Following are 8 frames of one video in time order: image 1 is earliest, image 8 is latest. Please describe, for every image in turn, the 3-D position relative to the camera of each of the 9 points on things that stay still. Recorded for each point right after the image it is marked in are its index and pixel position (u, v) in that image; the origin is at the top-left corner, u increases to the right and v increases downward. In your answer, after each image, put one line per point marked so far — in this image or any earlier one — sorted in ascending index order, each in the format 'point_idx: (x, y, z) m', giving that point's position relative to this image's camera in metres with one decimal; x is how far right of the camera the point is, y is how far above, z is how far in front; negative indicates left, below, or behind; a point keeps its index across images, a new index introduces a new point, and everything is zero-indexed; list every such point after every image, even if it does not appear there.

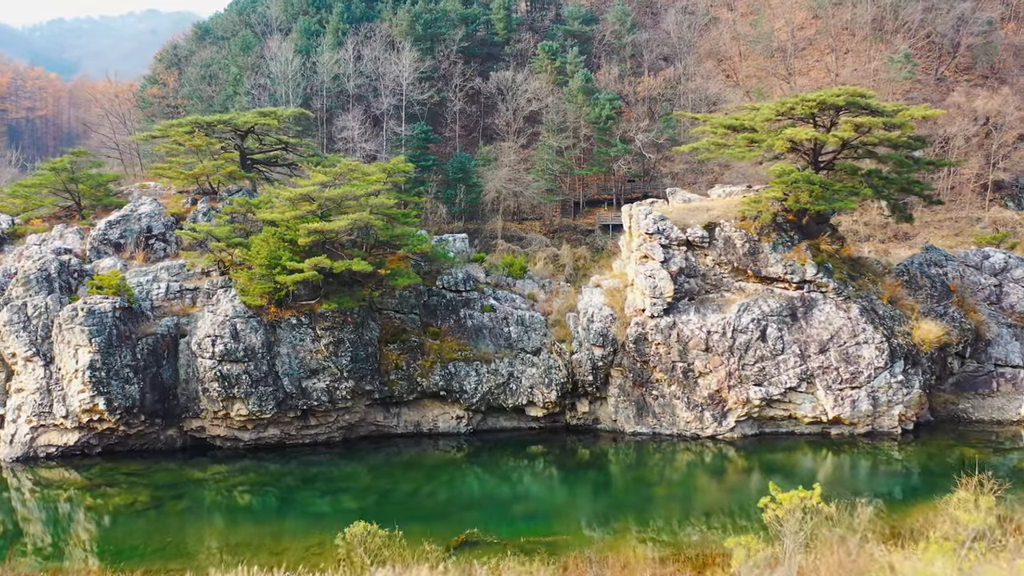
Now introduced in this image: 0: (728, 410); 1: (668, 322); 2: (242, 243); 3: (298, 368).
0: (+3.6, -2.0, +19.5) m
1: (+2.6, -0.6, +19.9) m
2: (-4.5, +0.8, +19.8) m
3: (-3.5, -1.3, +19.1) m
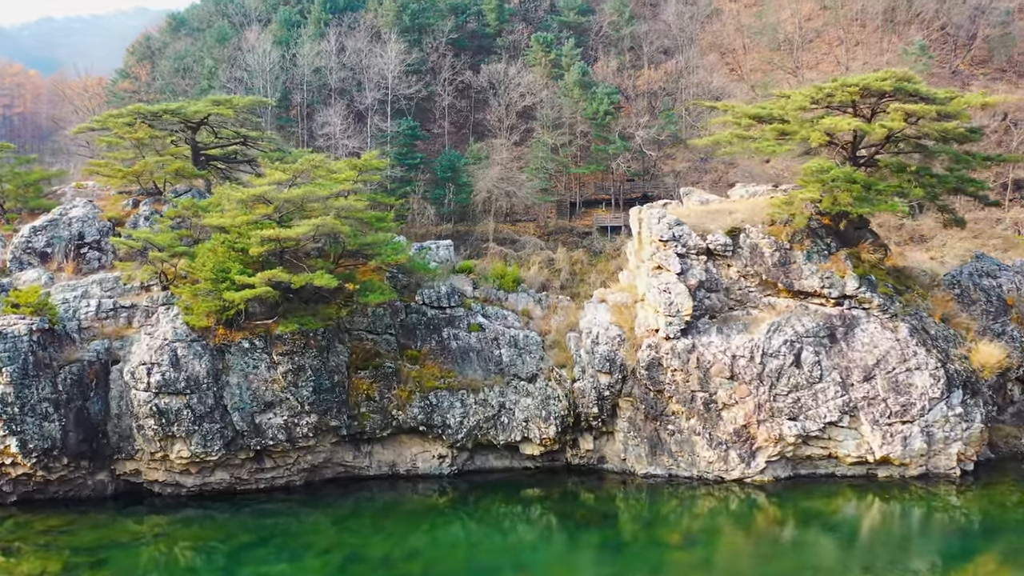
0: (+3.5, -2.3, +16.6) m
1: (+2.5, -0.8, +17.0) m
2: (-4.7, +0.5, +16.9) m
3: (-3.6, -1.6, +16.2) m
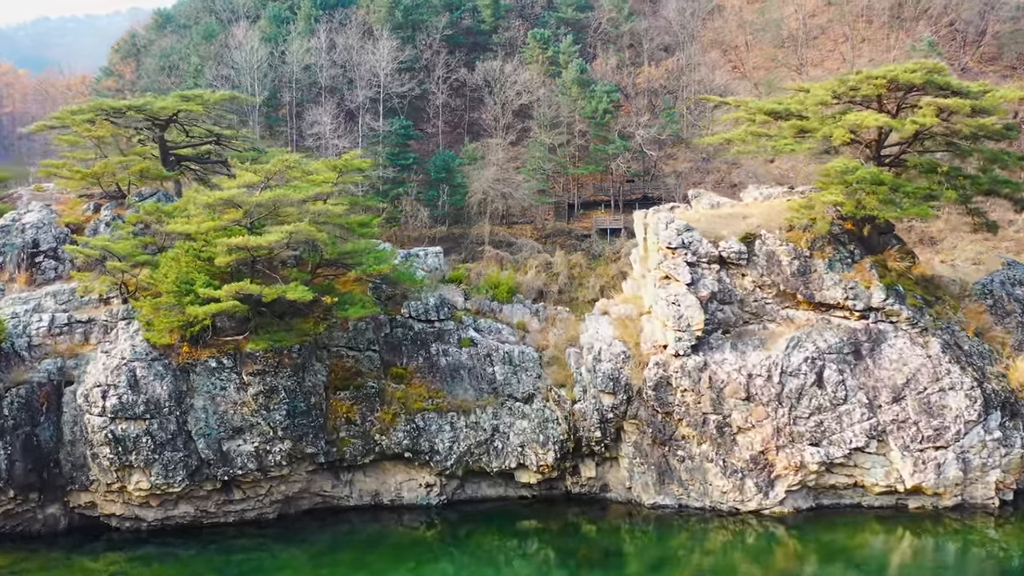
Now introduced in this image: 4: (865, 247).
0: (+3.4, -2.4, +15.1) m
1: (+2.4, -1.0, +15.5) m
2: (-4.7, +0.3, +15.4) m
3: (-3.7, -1.7, +14.7) m
4: (+5.0, +0.6, +16.8) m
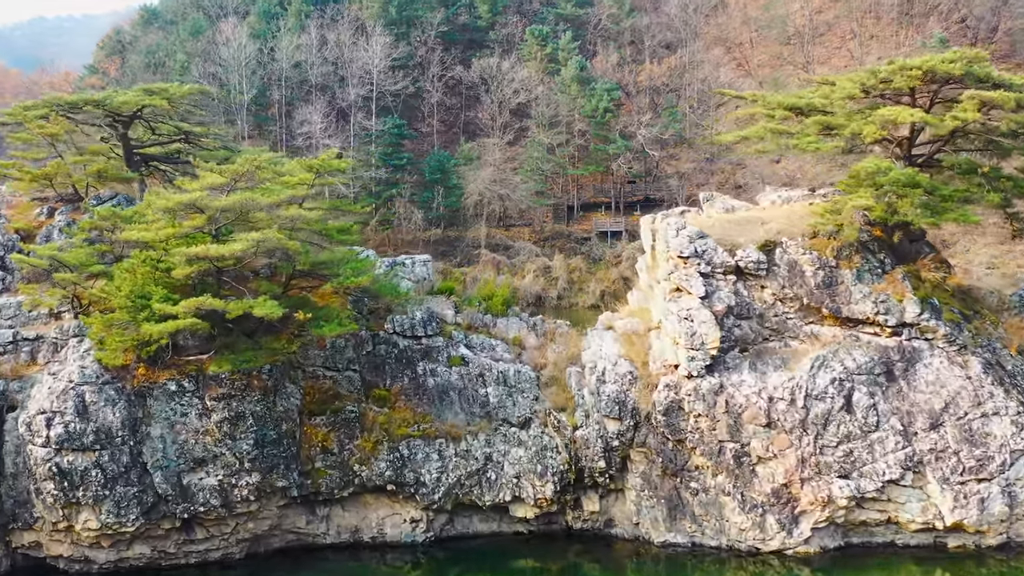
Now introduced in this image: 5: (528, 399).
0: (+3.3, -2.6, +13.5) m
1: (+2.4, -1.1, +13.9) m
2: (-4.8, +0.2, +13.8) m
3: (-3.7, -1.9, +13.1) m
4: (+5.0, +0.4, +15.2) m
5: (+0.2, -1.4, +14.9) m
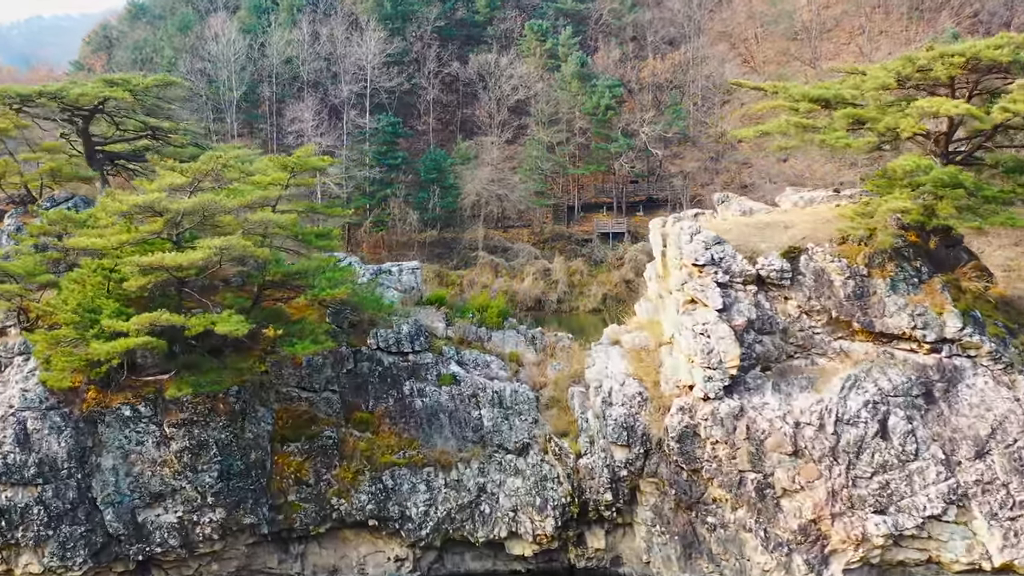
0: (+3.3, -2.7, +12.1) m
1: (+2.3, -1.3, +12.5) m
2: (-4.8, 0.0, +12.4) m
3: (-3.8, -2.0, +11.7) m
4: (+4.9, +0.3, +13.8) m
5: (+0.2, -1.5, +13.5) m
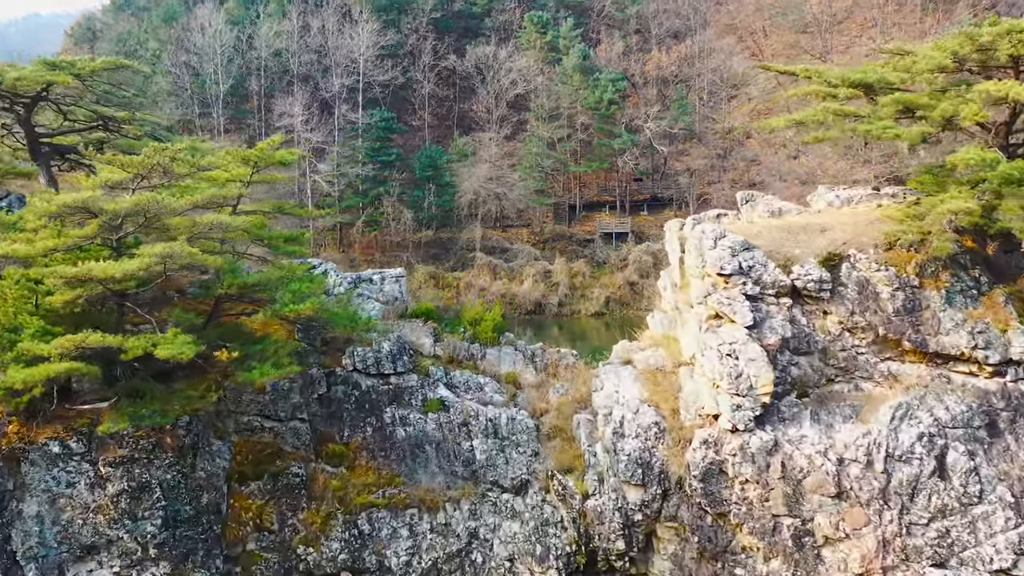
0: (+3.2, -2.8, +10.3) m
1: (+2.3, -1.4, +10.7) m
2: (-4.9, -0.1, +10.6) m
3: (-3.8, -2.1, +9.9) m
4: (+4.9, +0.2, +12.0) m
5: (+0.1, -1.7, +11.7) m
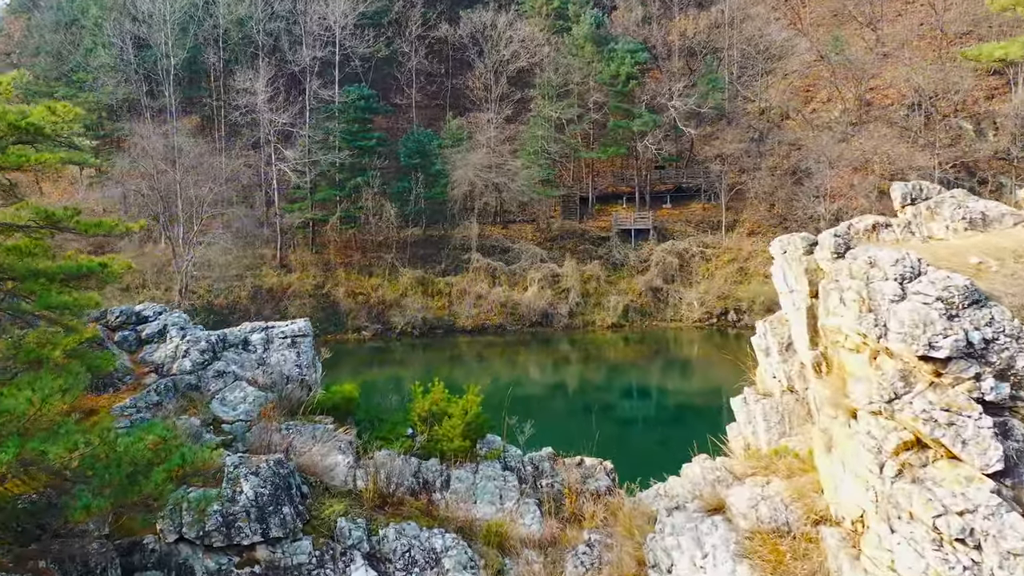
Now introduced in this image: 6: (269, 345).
0: (+3.2, -3.3, +4.4) m
1: (+2.2, -1.9, +4.8) m
2: (-5.0, -0.6, +4.7) m
3: (-3.9, -2.6, +4.1) m
4: (+4.8, -0.3, +6.1) m
5: (0.0, -2.1, +5.8) m
6: (-1.6, -0.3, +8.1) m
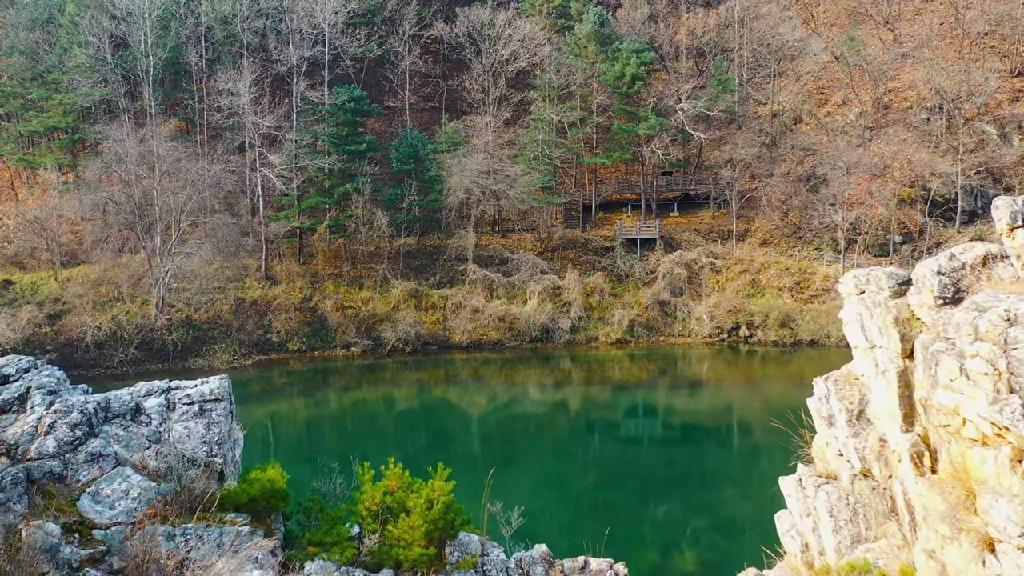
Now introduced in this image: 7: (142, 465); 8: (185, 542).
0: (+3.1, -3.5, +2.5) m
1: (+2.1, -2.1, +2.9) m
2: (-5.1, -0.8, +2.8) m
3: (-4.0, -2.8, +2.2) m
4: (+4.7, -0.5, +4.2) m
5: (-0.1, -2.3, +3.9) m
6: (-1.7, -0.6, +6.2) m
7: (-1.7, -0.8, +5.9) m
8: (-1.4, -1.1, +5.4) m
